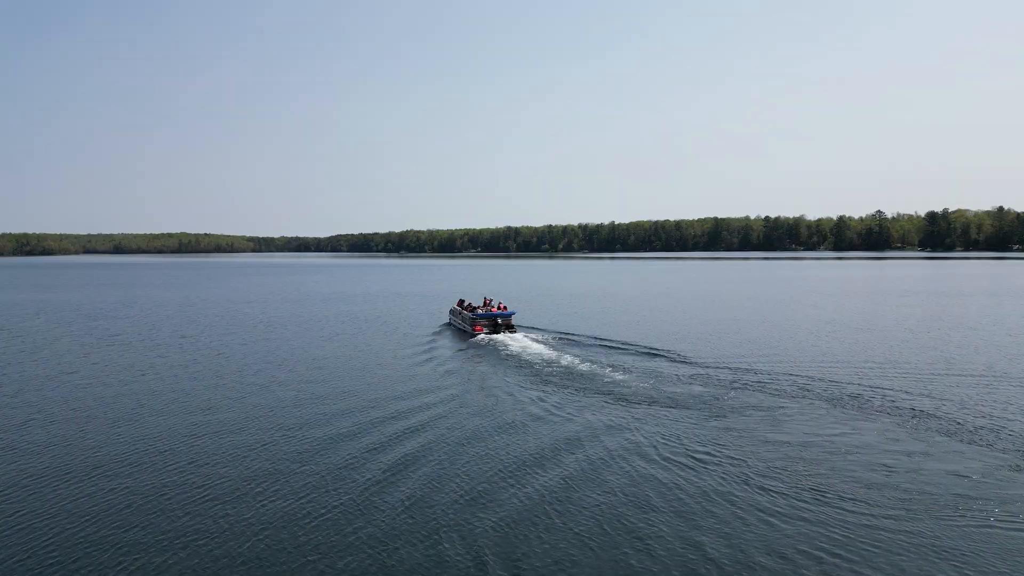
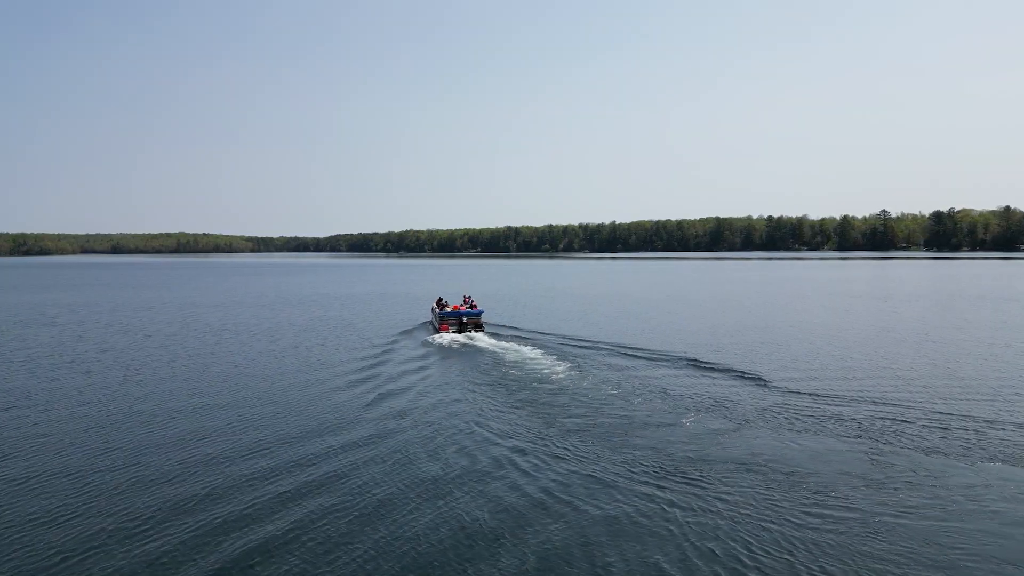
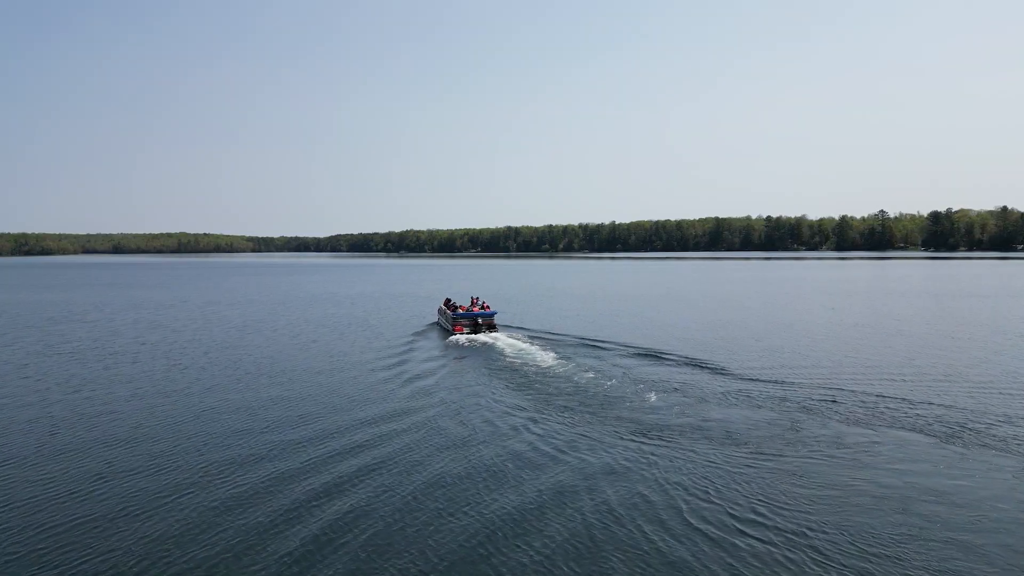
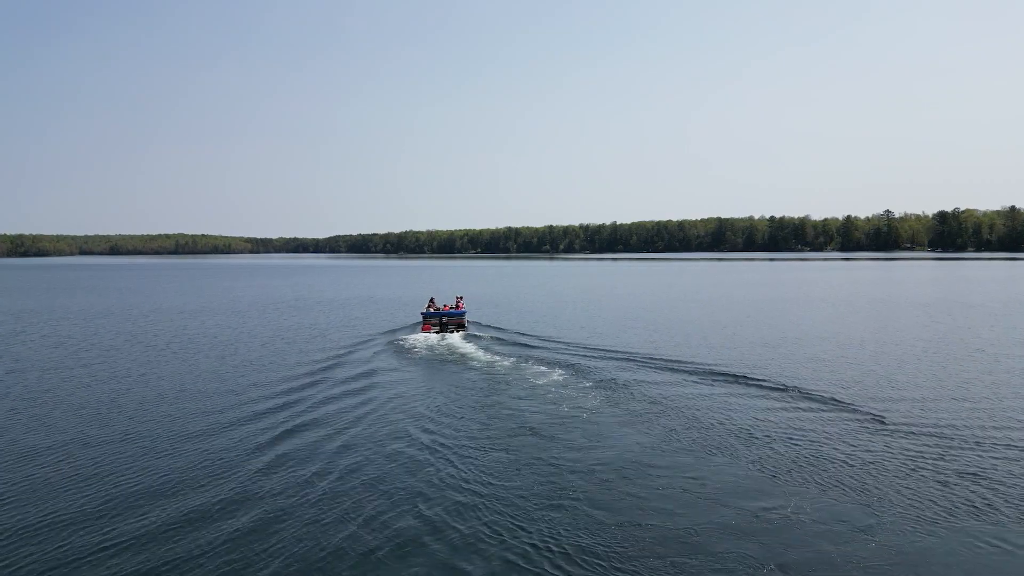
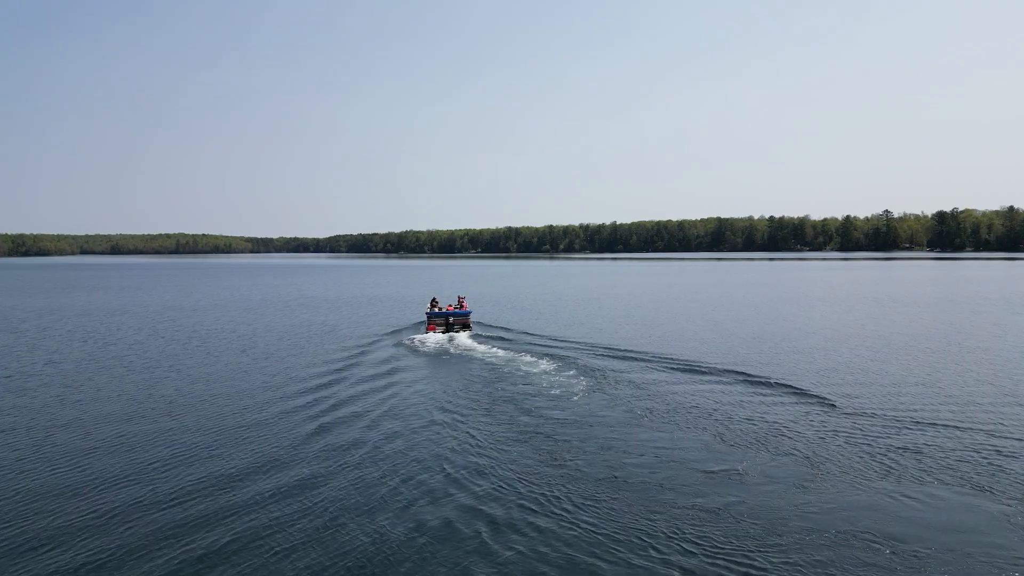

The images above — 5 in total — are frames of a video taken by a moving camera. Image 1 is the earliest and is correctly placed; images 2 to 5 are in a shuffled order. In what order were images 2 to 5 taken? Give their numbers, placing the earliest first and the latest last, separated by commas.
3, 2, 5, 4
